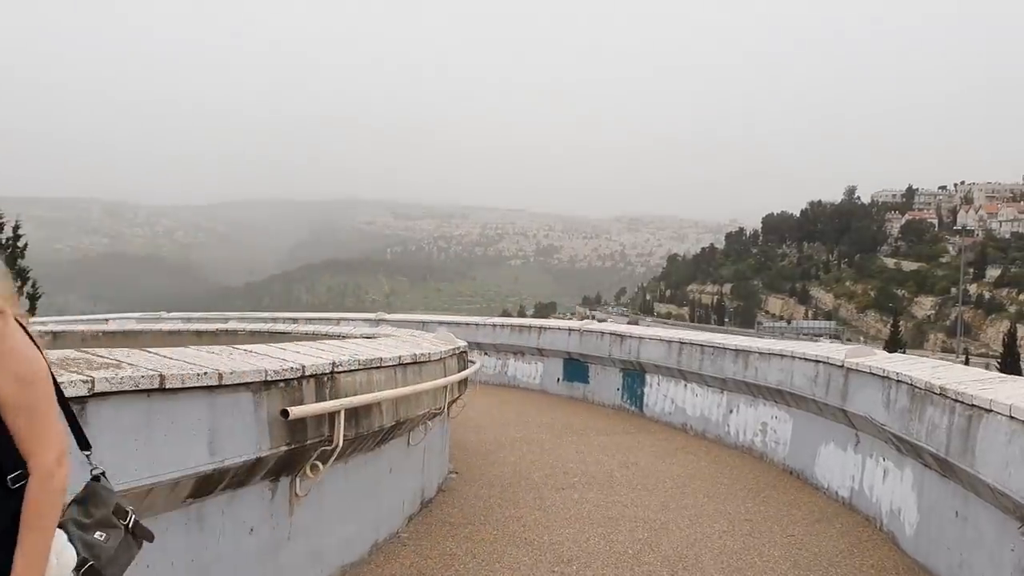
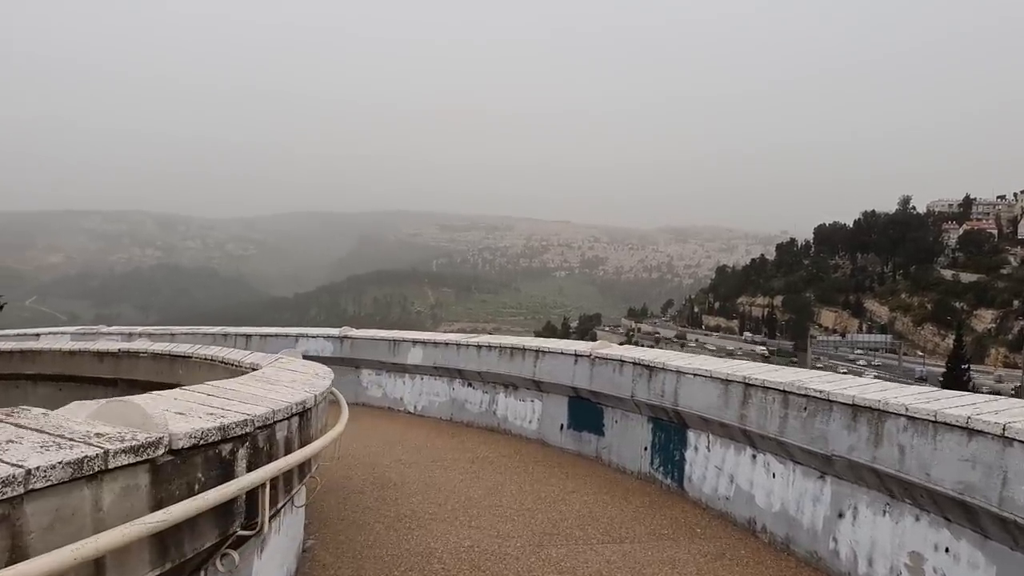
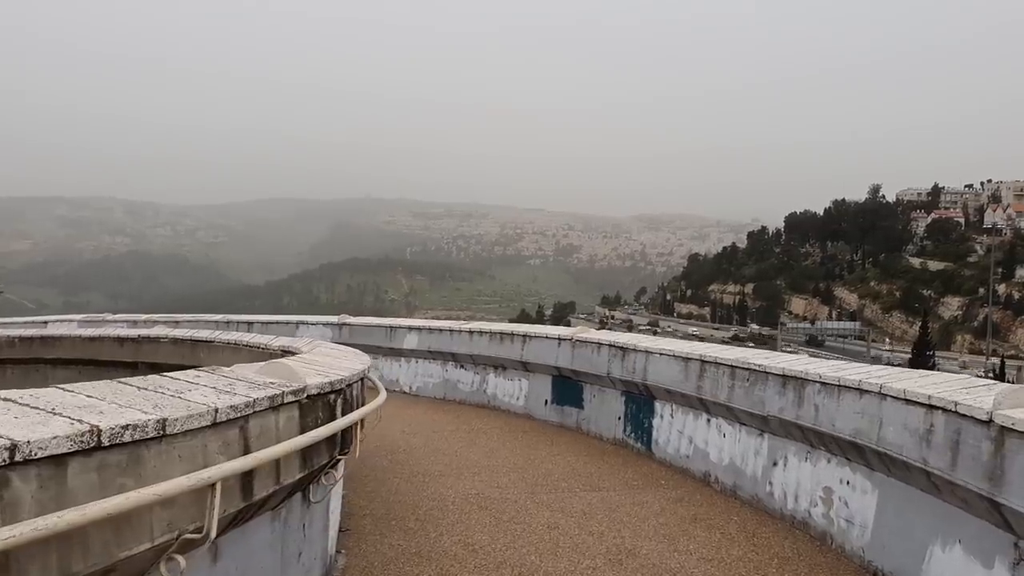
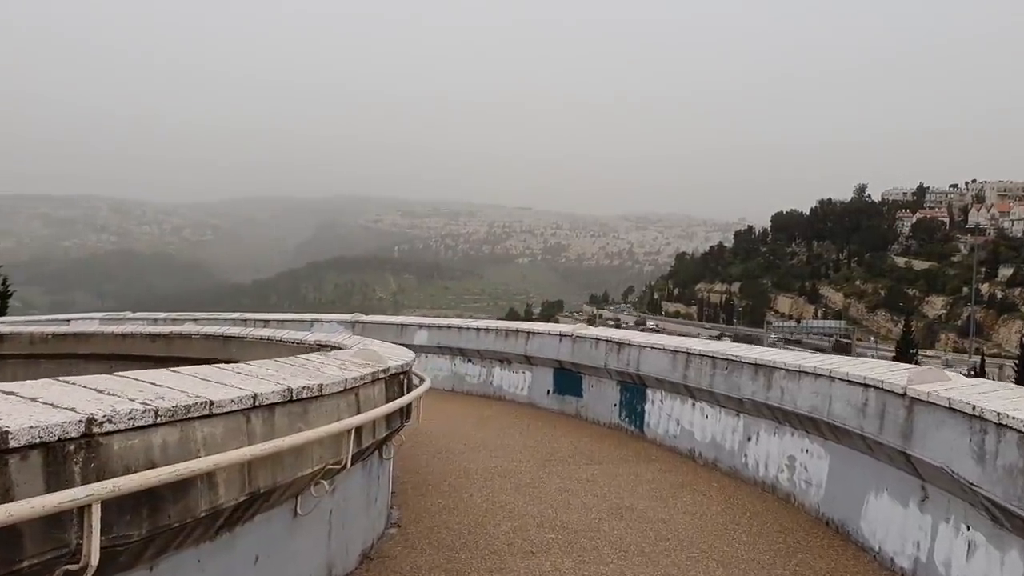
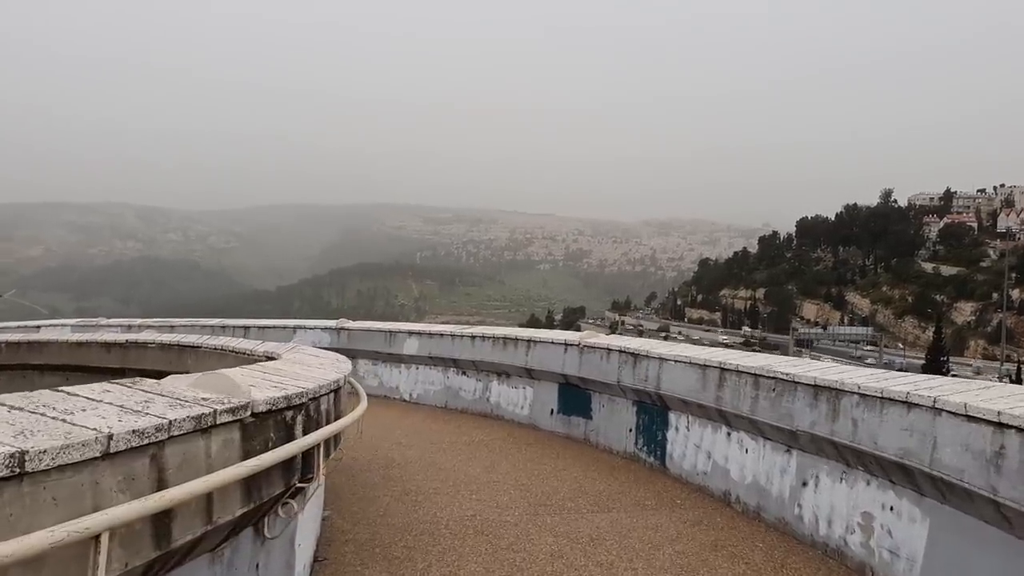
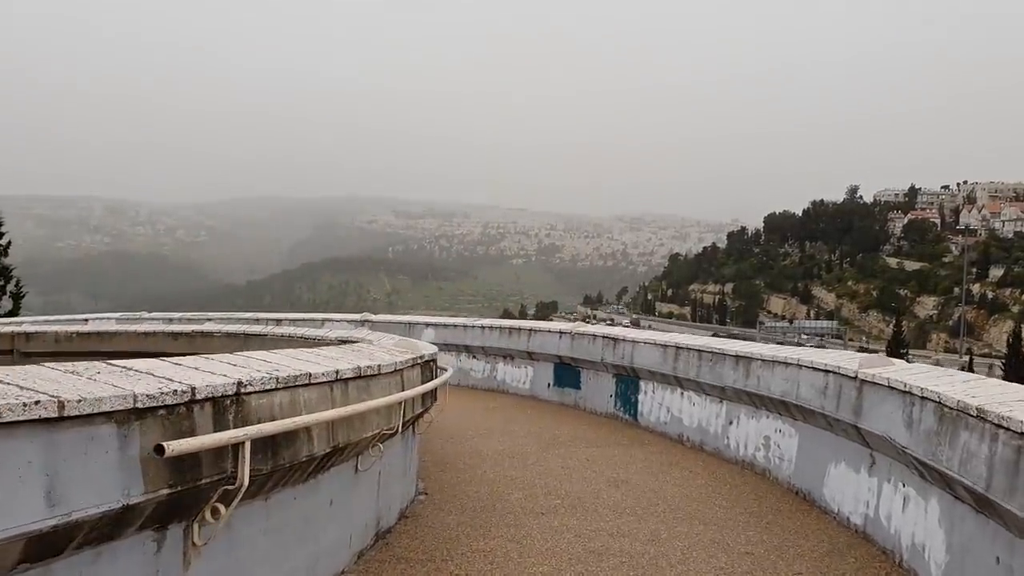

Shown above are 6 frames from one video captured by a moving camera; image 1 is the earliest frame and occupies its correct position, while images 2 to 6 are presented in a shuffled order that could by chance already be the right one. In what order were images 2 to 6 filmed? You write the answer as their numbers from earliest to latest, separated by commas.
6, 4, 3, 5, 2
